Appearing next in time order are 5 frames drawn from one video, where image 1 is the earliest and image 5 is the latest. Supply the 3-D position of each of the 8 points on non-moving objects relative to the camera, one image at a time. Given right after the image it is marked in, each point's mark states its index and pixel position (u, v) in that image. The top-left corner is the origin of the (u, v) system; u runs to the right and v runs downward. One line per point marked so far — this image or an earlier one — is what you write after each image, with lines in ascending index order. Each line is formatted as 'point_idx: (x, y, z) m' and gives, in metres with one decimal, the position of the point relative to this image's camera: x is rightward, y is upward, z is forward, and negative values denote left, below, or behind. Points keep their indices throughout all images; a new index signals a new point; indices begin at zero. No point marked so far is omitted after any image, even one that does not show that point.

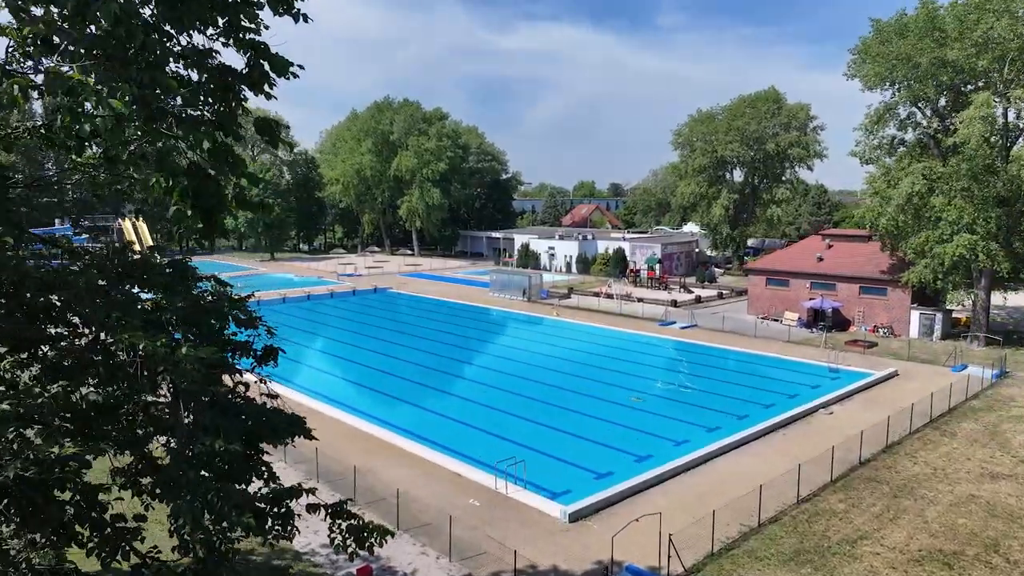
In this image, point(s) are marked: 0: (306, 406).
0: (-5.4, -3.1, +17.4) m
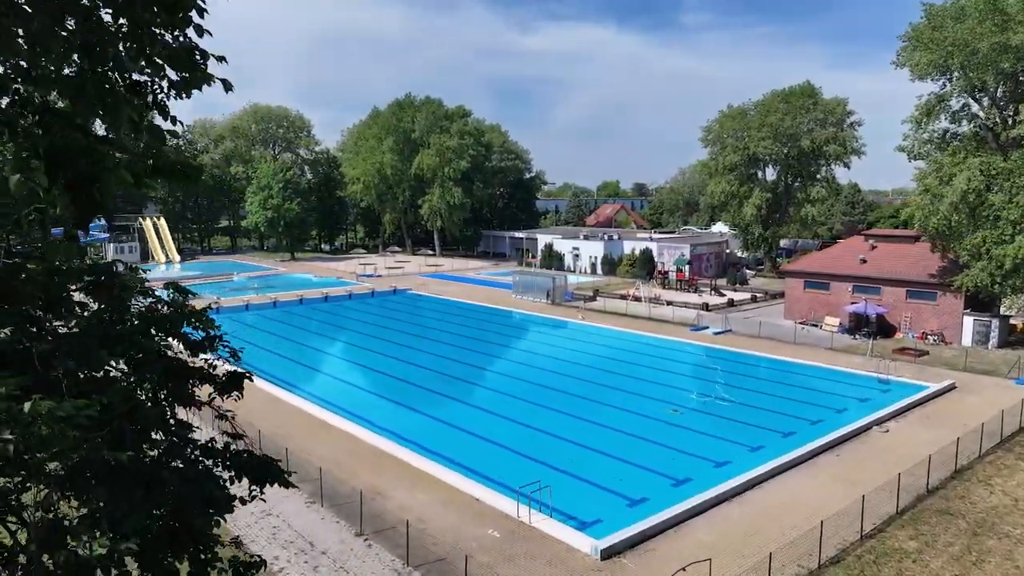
0: (-4.8, -3.1, +16.3) m
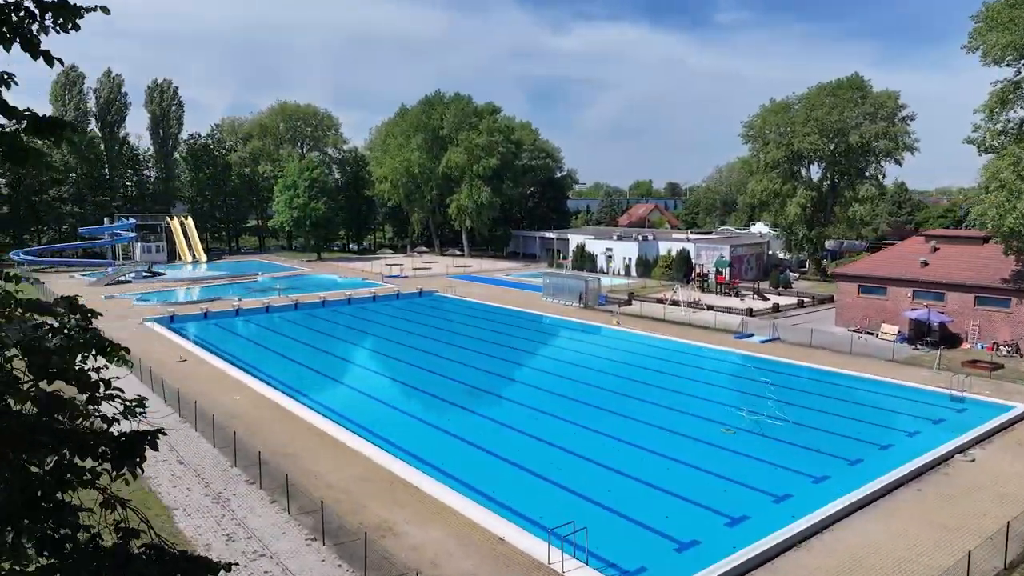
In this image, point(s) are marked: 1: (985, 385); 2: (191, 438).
0: (-4.1, -3.2, +14.9) m
1: (+13.7, -2.8, +19.5) m
2: (-6.8, -3.2, +14.2) m
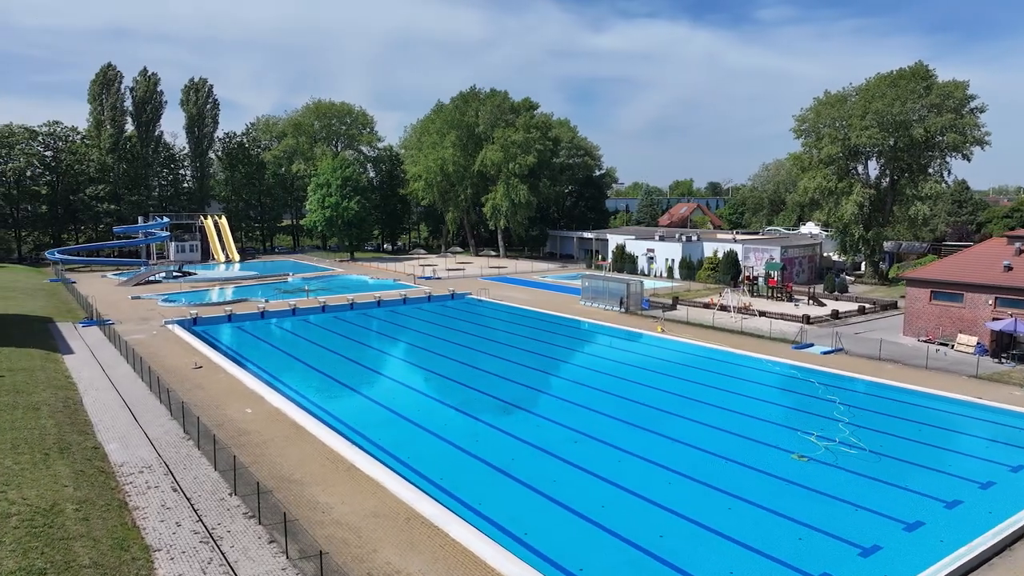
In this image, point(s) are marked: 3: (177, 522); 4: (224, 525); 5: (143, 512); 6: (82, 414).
0: (-3.4, -3.3, +13.3) m
1: (+14.6, -3.0, +17.0) m
2: (-6.1, -3.2, +12.8) m
3: (-5.1, -3.6, +10.2) m
4: (-4.4, -3.6, +10.3) m
5: (-5.8, -3.5, +10.5) m
6: (-9.5, -2.8, +14.9) m
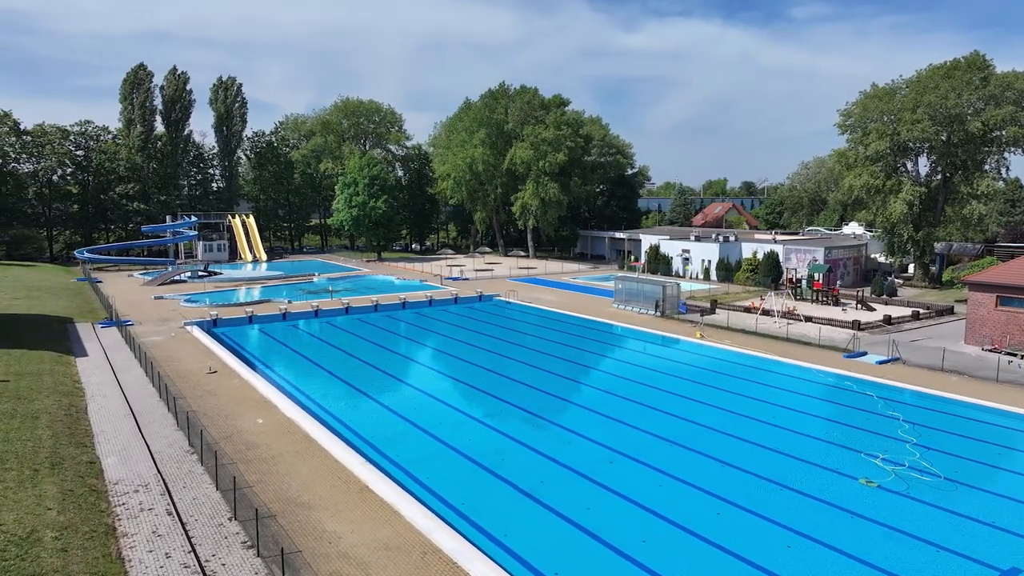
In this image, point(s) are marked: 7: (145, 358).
0: (-2.9, -3.4, +12.2) m
1: (+15.3, -3.2, +15.0) m
2: (-5.6, -3.3, +11.8) m
3: (-4.7, -3.6, +9.2) m
4: (-4.0, -3.7, +9.2) m
5: (-5.3, -3.5, +9.4) m
6: (-8.9, -2.8, +14.0) m
7: (-10.8, -2.0, +19.8) m
